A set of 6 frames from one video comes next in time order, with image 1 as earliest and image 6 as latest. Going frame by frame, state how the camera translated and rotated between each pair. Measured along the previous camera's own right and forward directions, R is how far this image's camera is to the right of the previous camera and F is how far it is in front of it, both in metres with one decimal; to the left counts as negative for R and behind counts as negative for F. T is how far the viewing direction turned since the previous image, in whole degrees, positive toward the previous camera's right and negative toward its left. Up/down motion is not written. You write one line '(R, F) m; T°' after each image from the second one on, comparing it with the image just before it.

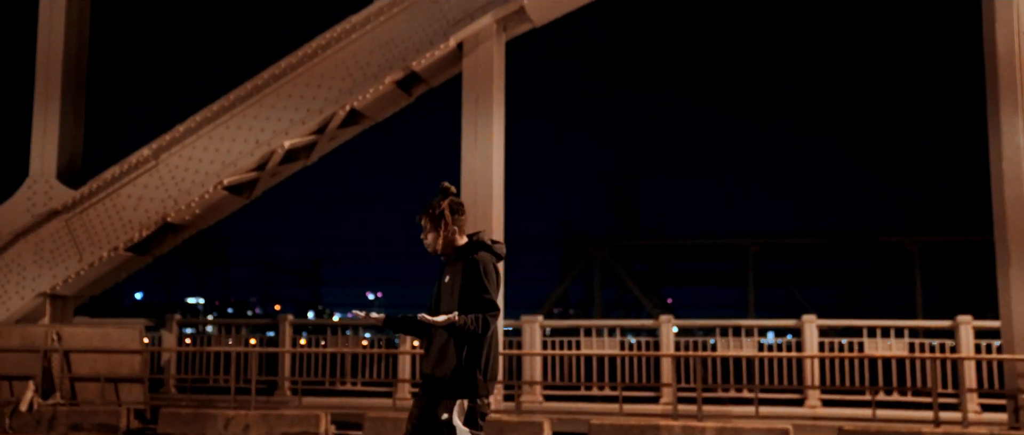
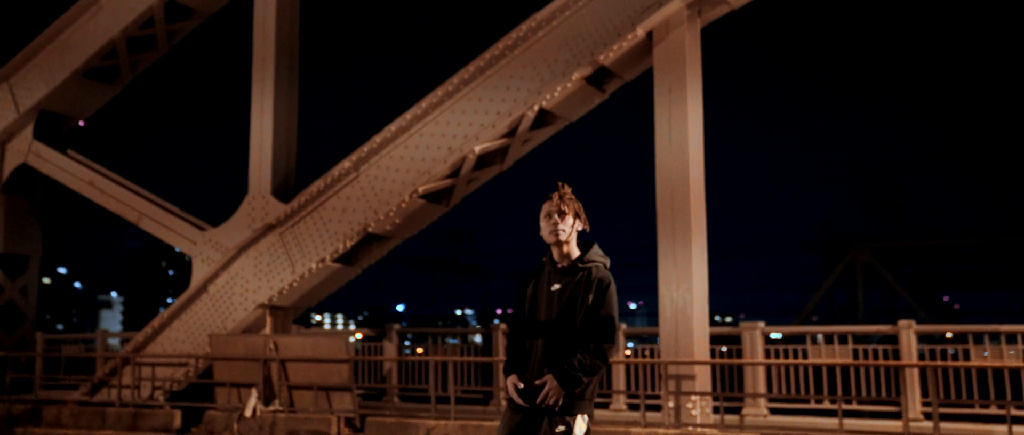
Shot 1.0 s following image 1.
(+0.7, +0.7) m; -15°
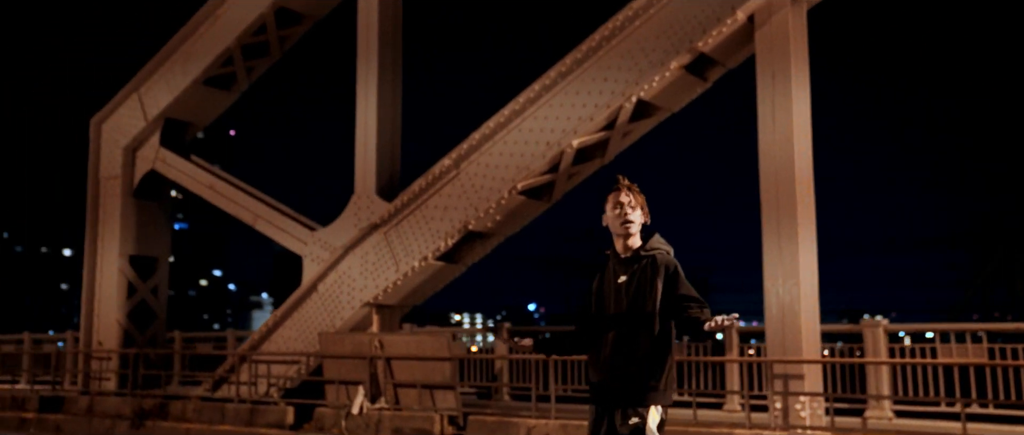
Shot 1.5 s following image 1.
(+0.4, +0.2) m; -8°
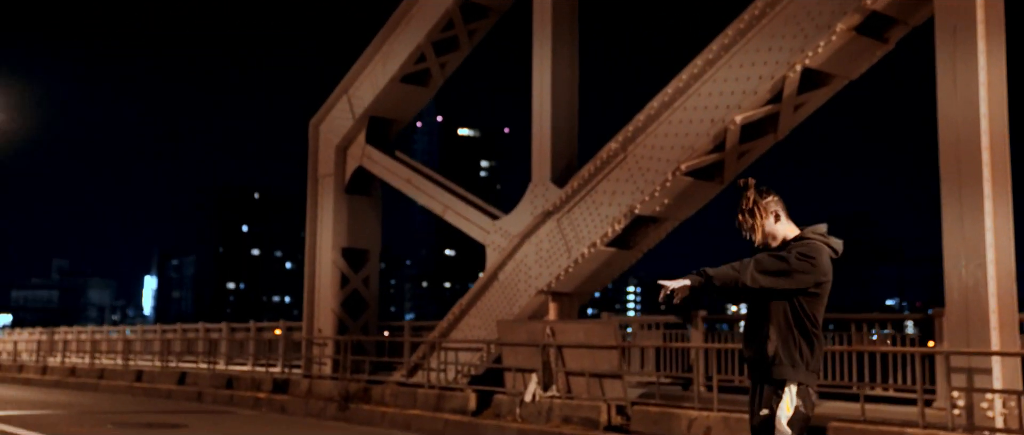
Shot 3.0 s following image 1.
(+1.3, +0.5) m; -16°
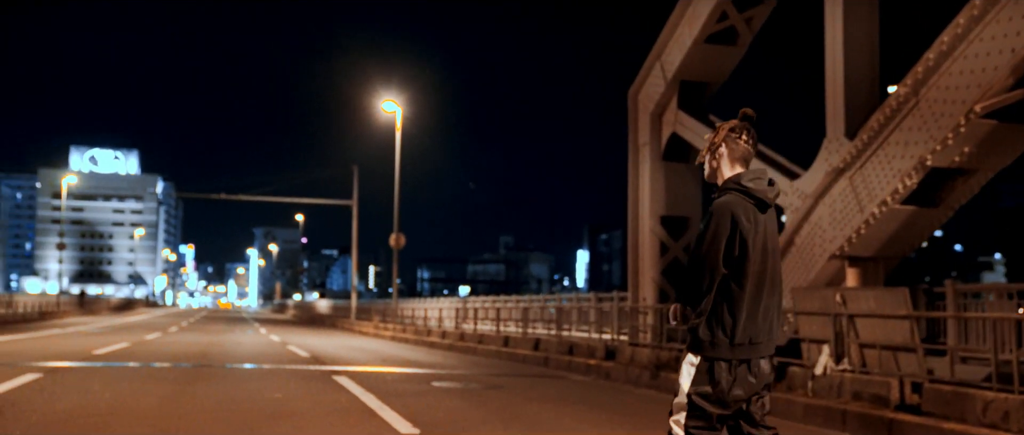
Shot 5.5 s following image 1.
(+1.7, +0.6) m; -24°
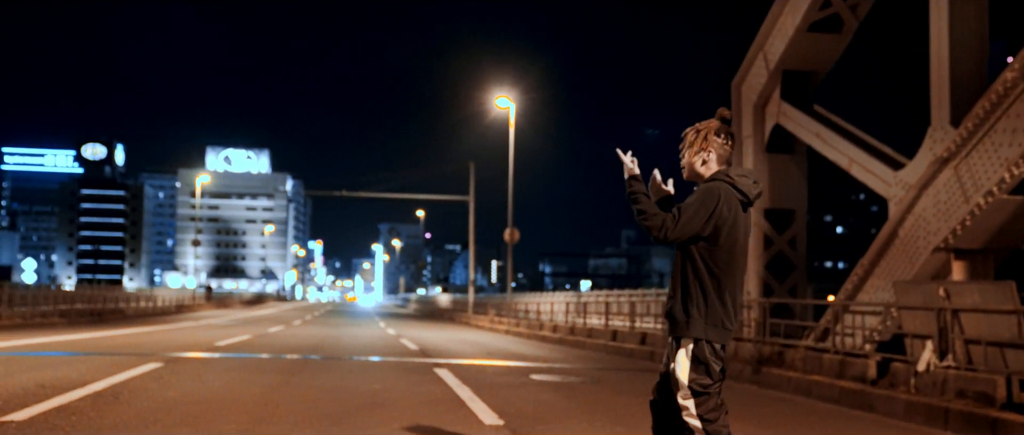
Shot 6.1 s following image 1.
(+0.3, -0.1) m; -7°
